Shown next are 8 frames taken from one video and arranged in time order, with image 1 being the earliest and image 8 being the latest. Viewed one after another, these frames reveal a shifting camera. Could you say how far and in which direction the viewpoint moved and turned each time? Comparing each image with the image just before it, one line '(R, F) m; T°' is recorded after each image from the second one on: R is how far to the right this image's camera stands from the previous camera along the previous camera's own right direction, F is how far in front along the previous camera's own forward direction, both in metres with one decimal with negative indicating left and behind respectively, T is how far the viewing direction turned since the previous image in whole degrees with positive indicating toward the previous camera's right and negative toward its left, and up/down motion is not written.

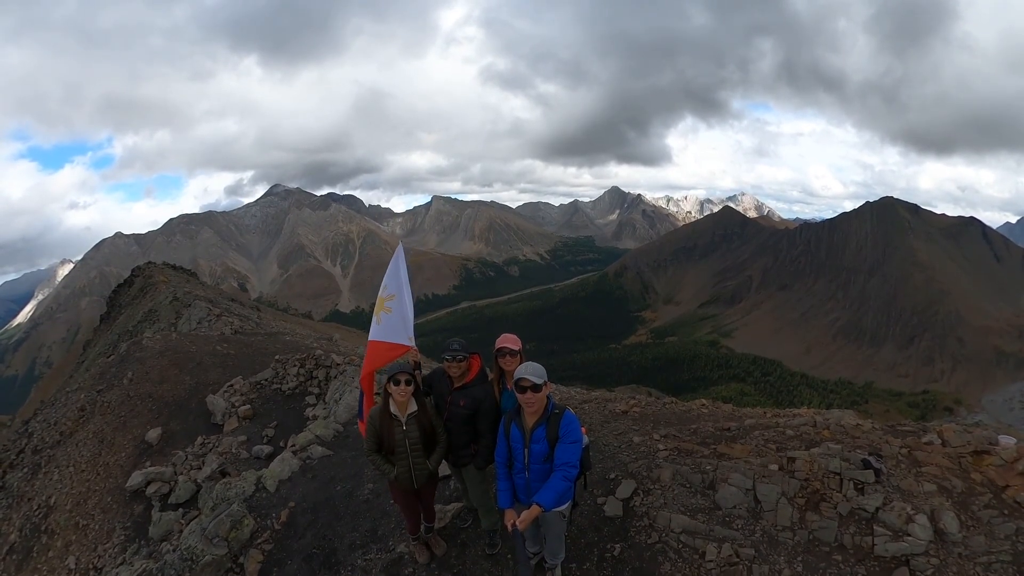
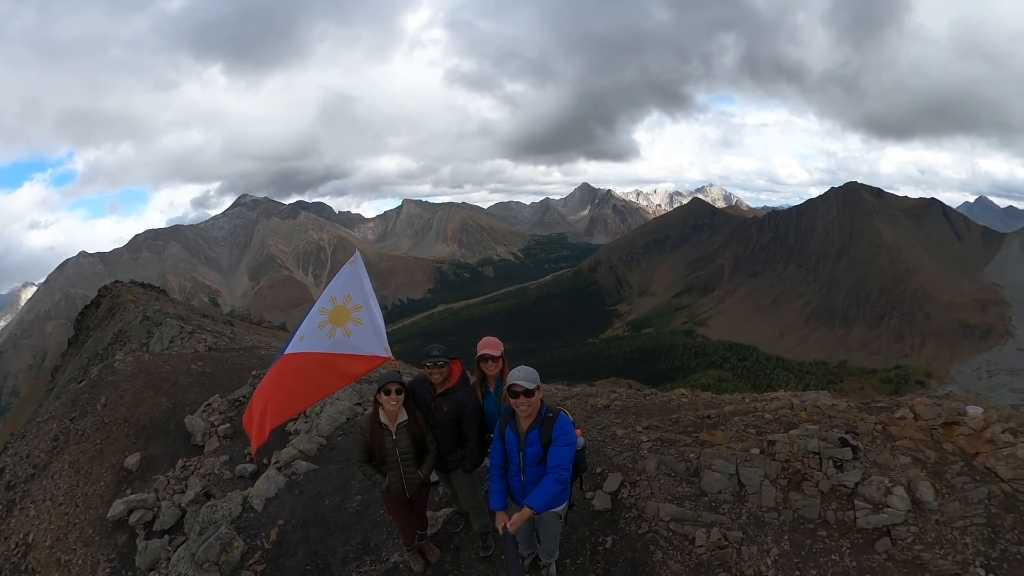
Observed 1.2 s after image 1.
(-0.1, 0.0) m; +3°
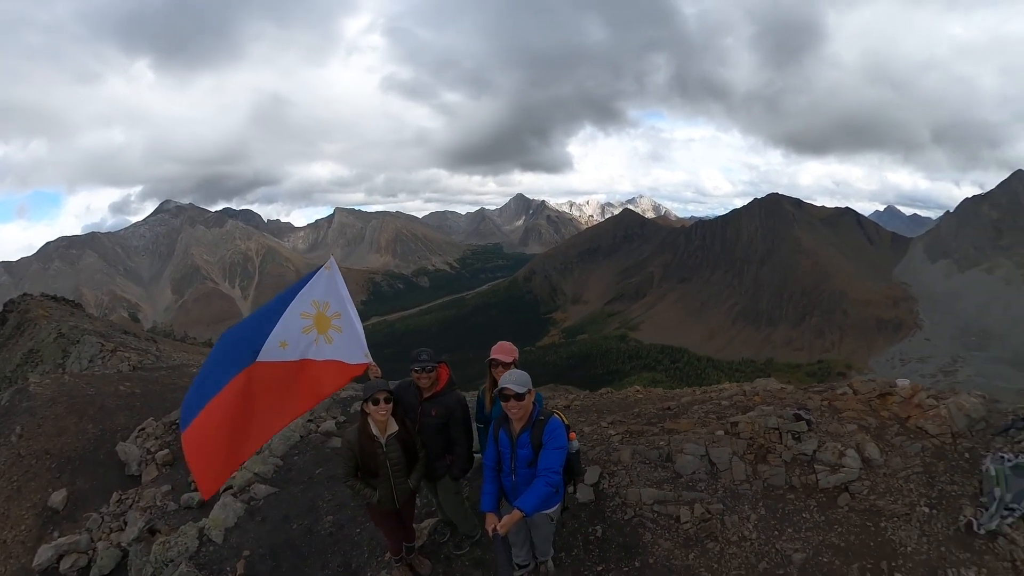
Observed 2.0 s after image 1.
(-1.4, -0.2) m; +11°
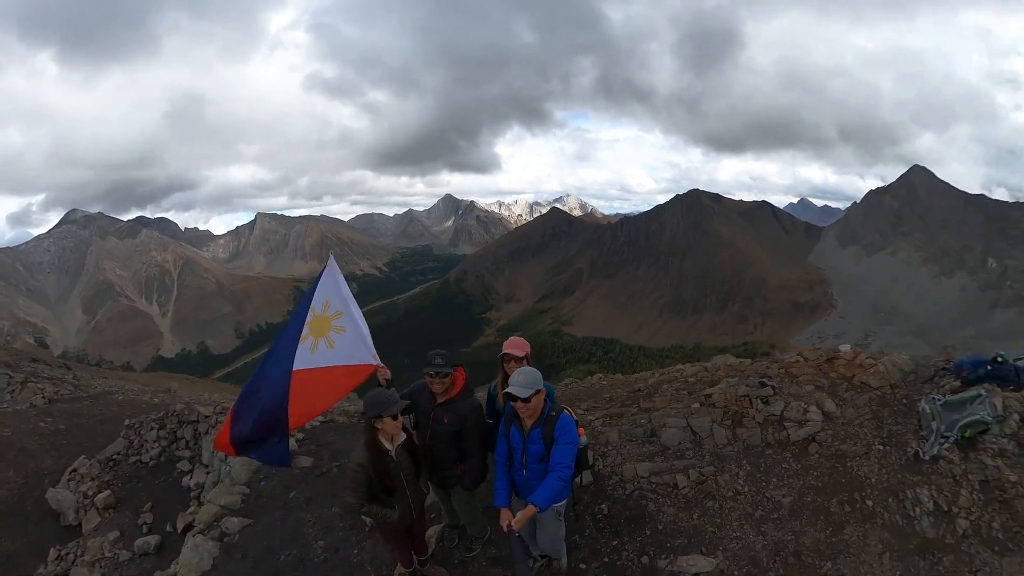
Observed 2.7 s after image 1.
(-1.9, -0.2) m; +13°
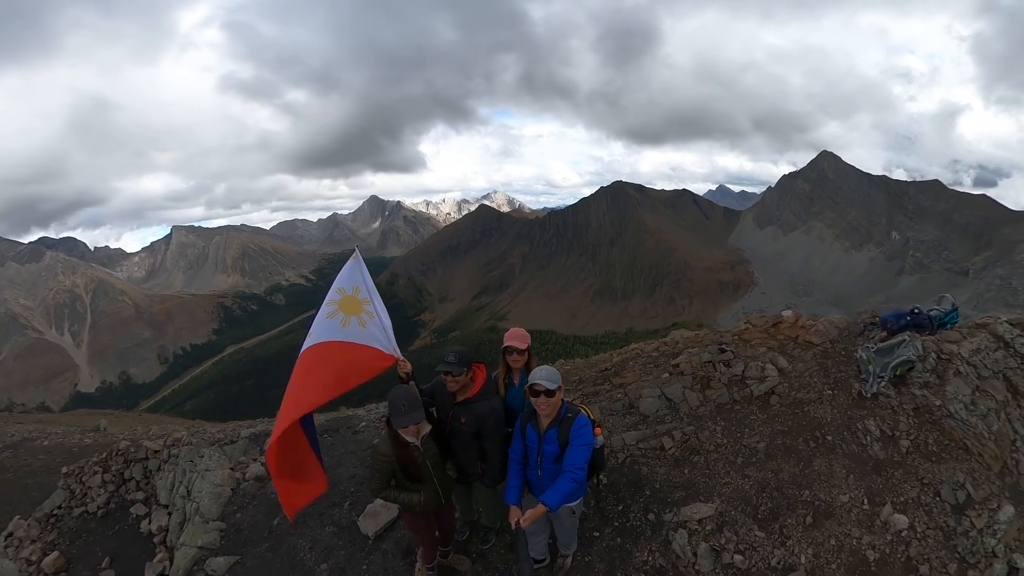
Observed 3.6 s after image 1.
(-1.7, -0.2) m; +12°
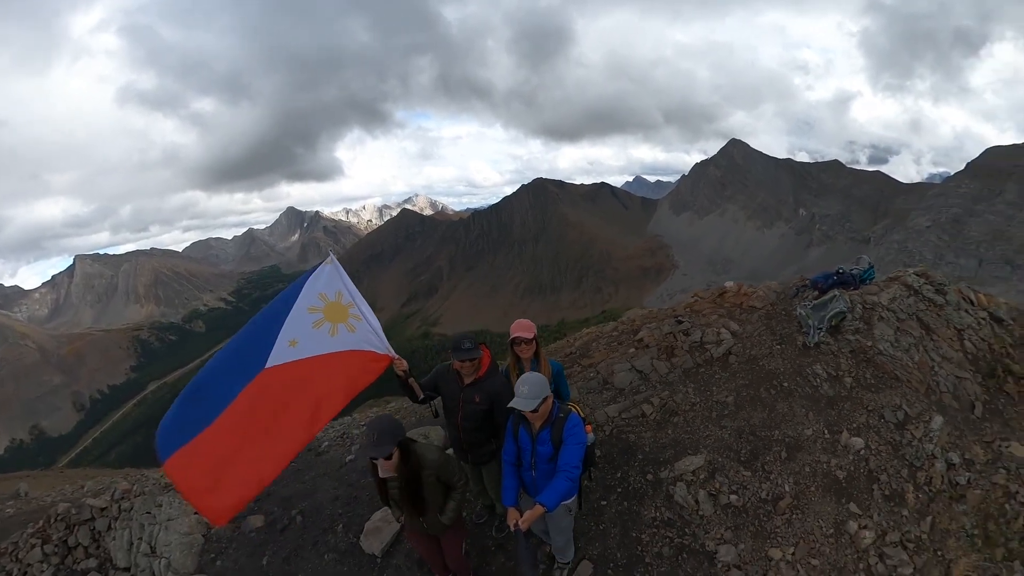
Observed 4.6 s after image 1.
(-1.9, -0.2) m; +12°
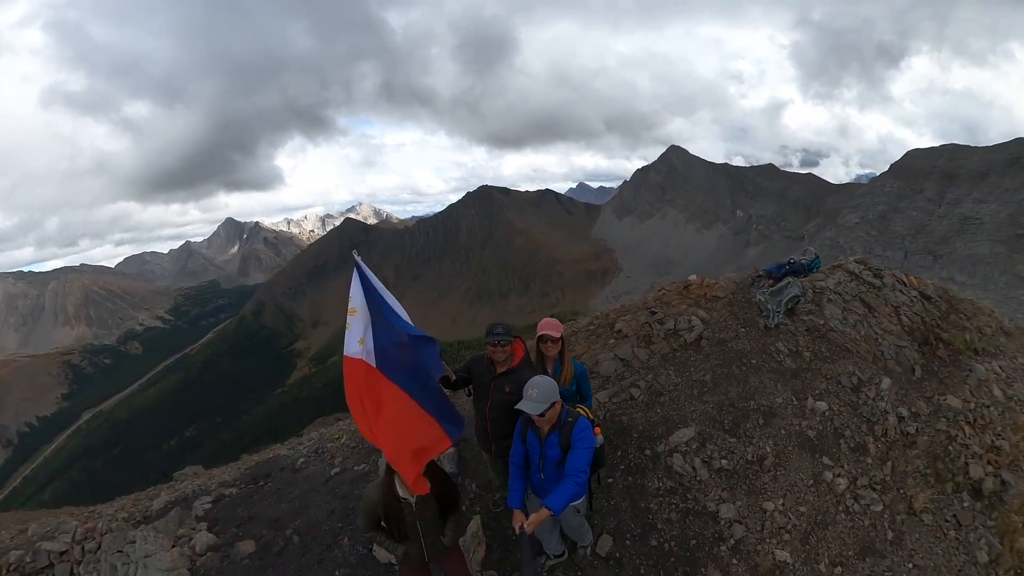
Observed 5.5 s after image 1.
(-1.6, -0.2) m; +10°
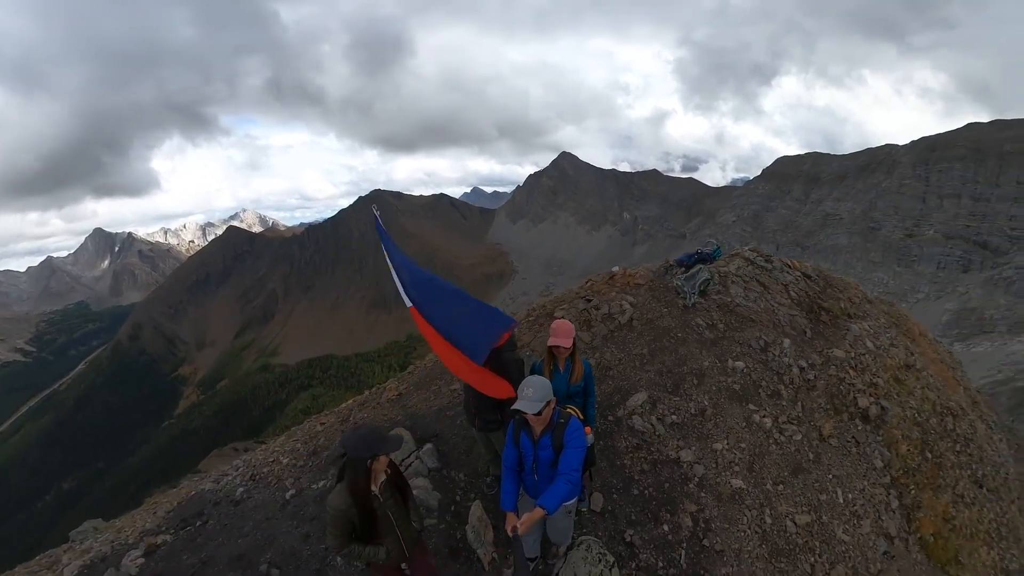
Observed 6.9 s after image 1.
(-2.7, -0.1) m; +17°
